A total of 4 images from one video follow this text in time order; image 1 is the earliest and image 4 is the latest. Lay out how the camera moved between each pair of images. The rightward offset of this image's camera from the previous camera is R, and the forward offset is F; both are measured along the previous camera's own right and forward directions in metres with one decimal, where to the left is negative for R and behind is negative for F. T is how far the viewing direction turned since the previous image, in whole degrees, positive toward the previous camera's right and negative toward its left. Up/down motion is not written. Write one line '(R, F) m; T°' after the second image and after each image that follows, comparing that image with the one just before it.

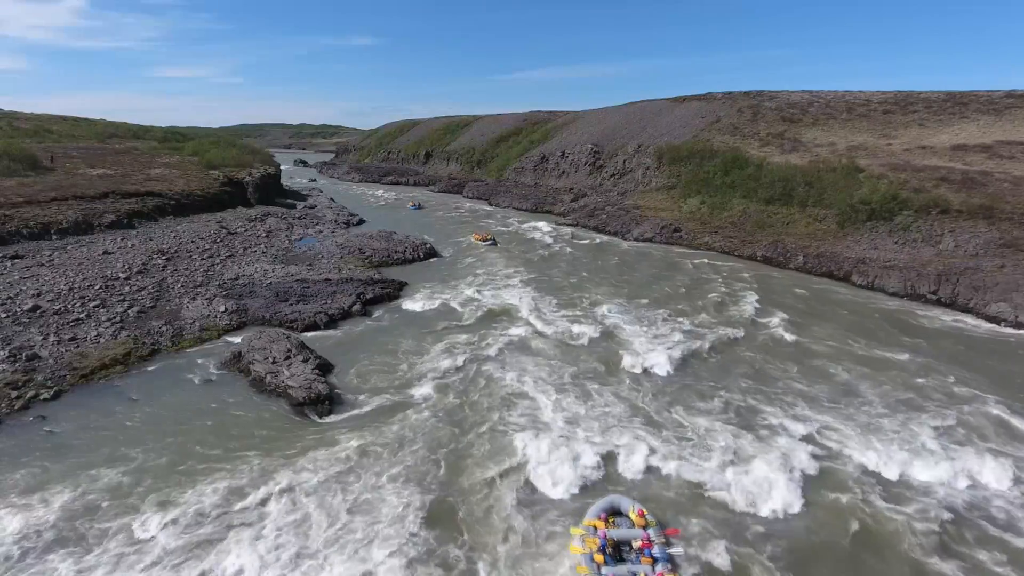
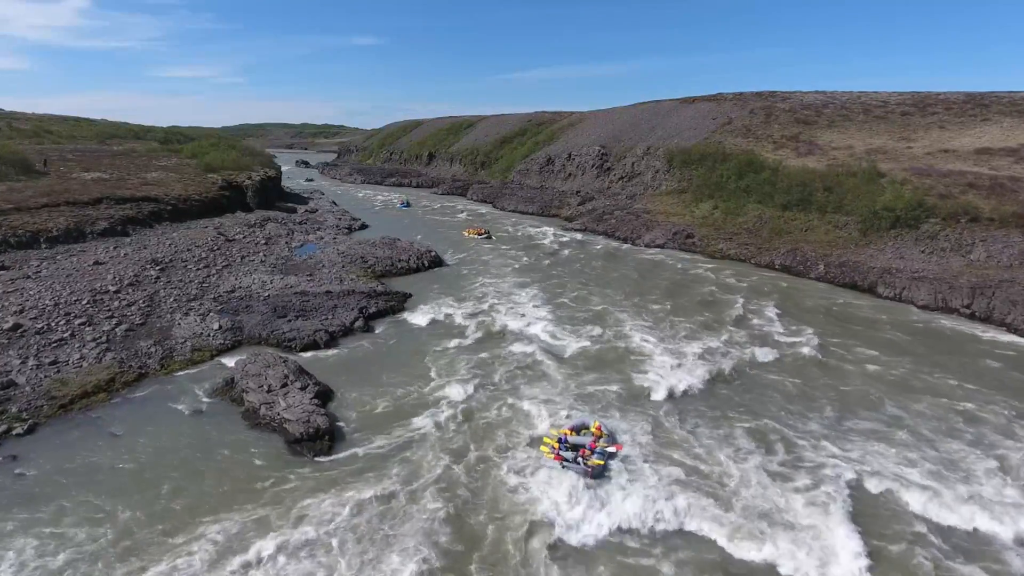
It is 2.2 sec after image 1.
(-0.3, +1.0) m; 0°
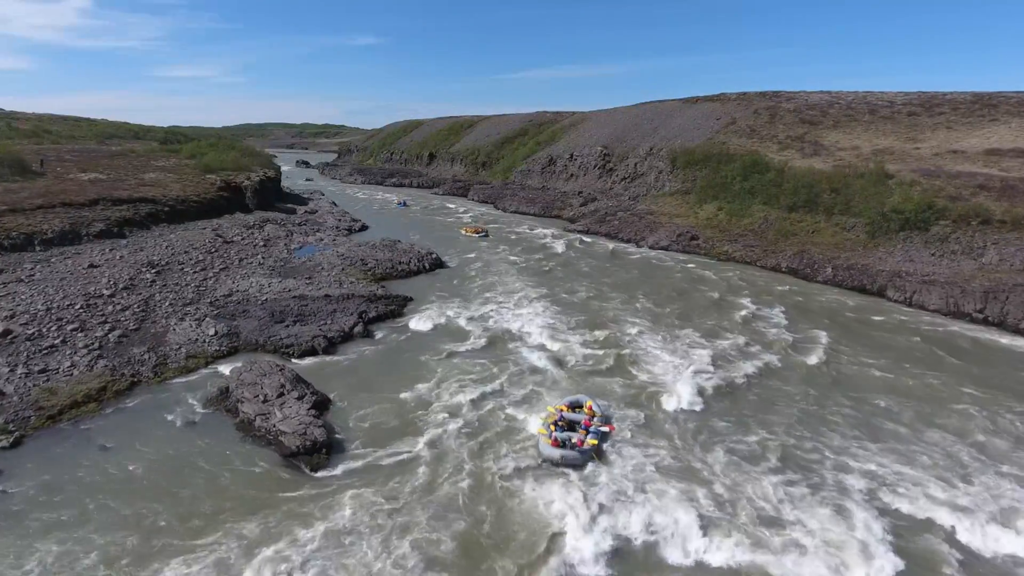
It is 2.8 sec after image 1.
(-0.1, +0.4) m; 0°
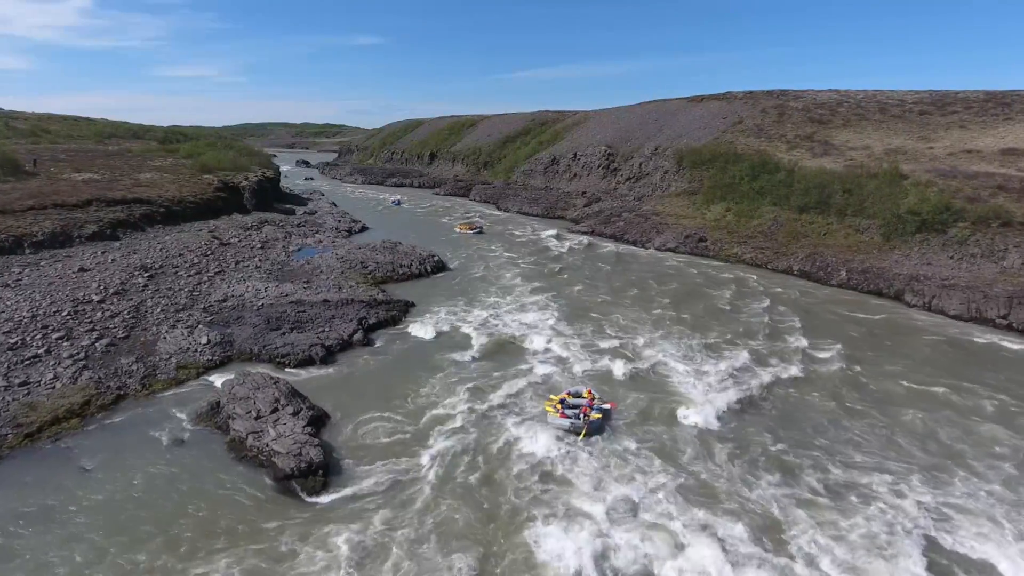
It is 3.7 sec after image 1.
(-0.2, +0.7) m; 0°
